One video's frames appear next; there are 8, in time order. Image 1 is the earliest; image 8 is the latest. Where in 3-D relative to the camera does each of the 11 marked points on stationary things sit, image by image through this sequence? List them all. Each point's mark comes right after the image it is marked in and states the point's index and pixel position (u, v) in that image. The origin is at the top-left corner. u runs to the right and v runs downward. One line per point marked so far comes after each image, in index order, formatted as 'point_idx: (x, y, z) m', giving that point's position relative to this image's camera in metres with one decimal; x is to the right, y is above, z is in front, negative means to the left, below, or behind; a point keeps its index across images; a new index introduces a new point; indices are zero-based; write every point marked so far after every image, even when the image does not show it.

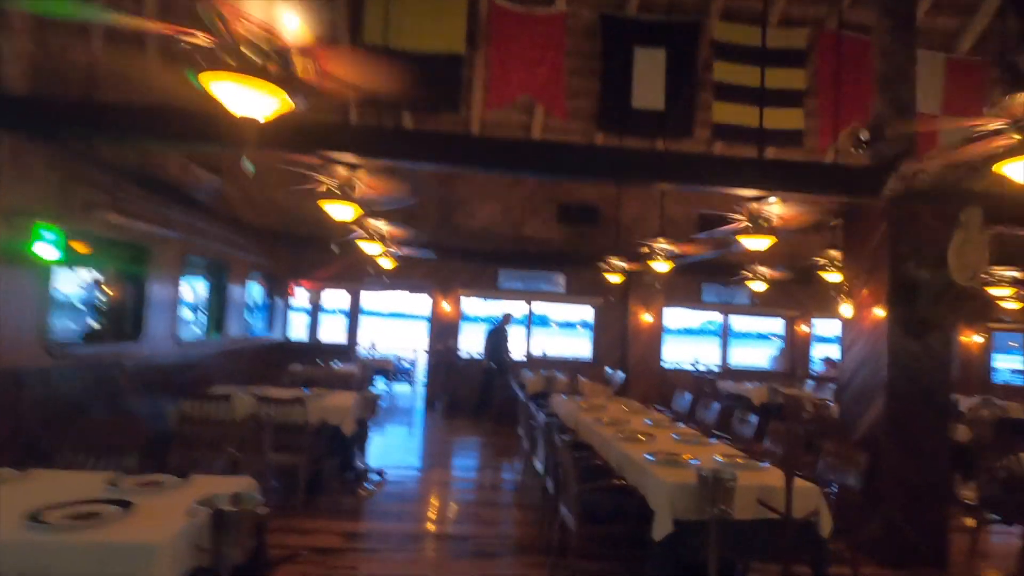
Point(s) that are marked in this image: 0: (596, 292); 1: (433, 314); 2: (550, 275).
0: (+1.5, -0.1, +9.3) m
1: (-1.3, -0.4, +9.0) m
2: (+0.7, +0.2, +9.3) m
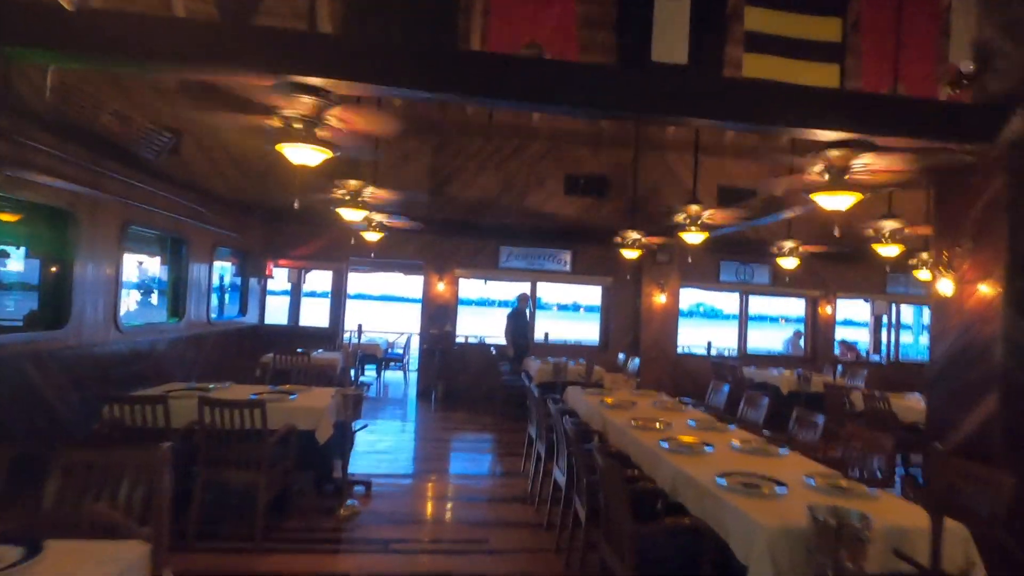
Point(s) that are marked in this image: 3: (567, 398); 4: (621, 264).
0: (+1.5, +0.3, +8.5) m
1: (-1.3, -0.1, +8.2) m
2: (+0.7, +0.6, +8.5) m
3: (+0.5, -0.9, +4.5) m
4: (+1.8, +0.4, +8.6) m
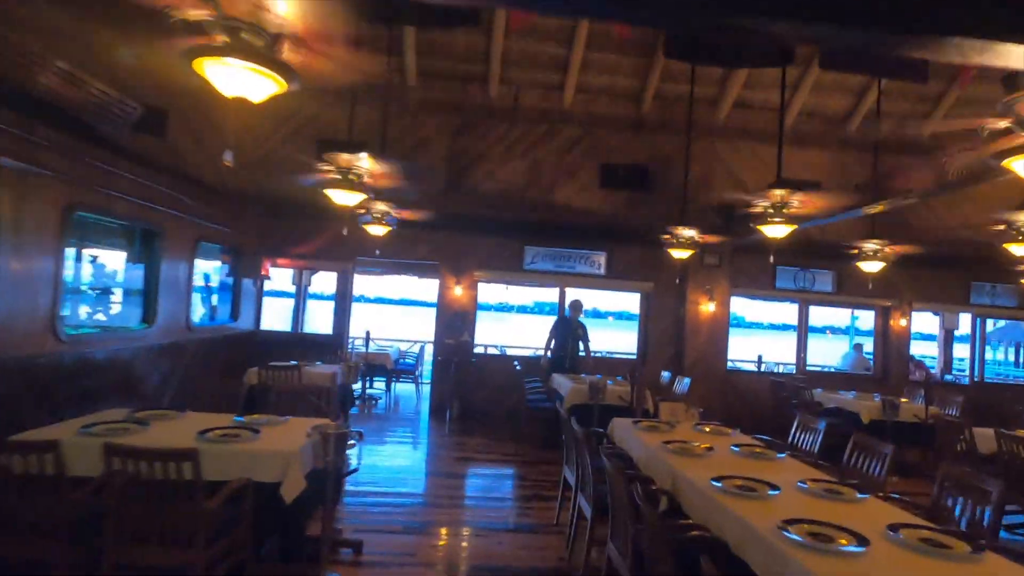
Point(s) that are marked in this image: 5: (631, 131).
0: (+1.9, +0.2, +7.6) m
1: (-1.0, -0.2, +7.3) m
2: (+1.1, +0.5, +7.6) m
3: (+0.7, -1.0, +3.6) m
4: (+2.2, +0.3, +7.6) m
5: (+1.5, +1.9, +6.6) m
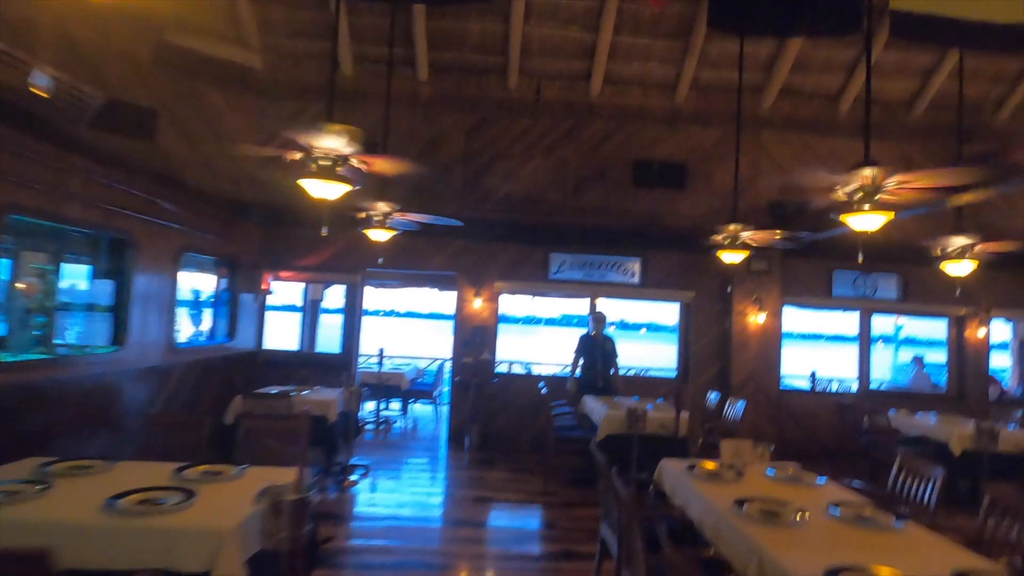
0: (+2.2, 0.0, +6.8) m
1: (-0.6, -0.3, +6.7) m
2: (+1.4, +0.4, +6.9) m
3: (+0.9, -1.0, +2.9) m
4: (+2.5, +0.2, +6.8) m
5: (+1.7, +1.8, +5.9) m
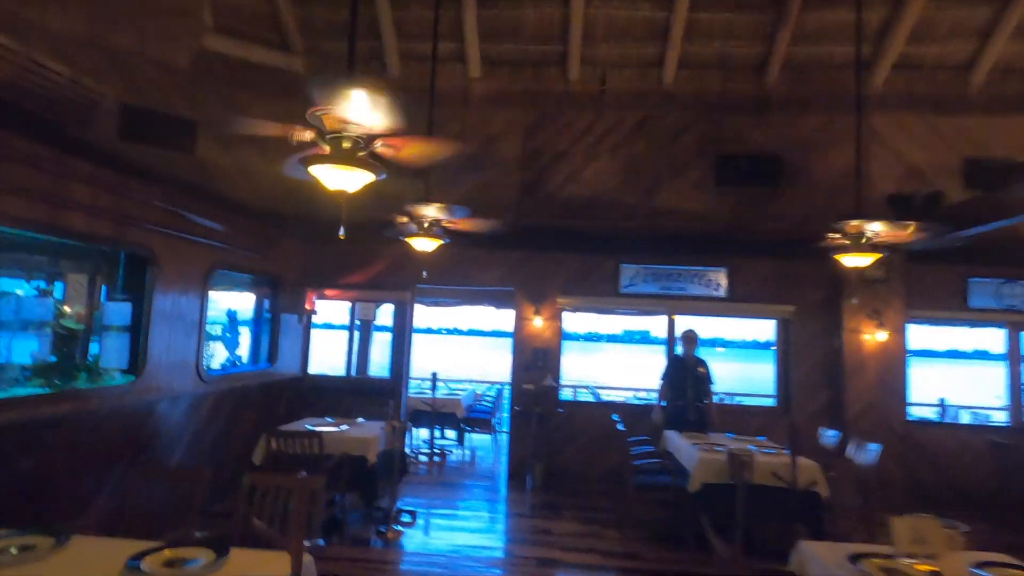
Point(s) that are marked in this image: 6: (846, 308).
0: (+2.9, -0.1, +5.8) m
1: (+0.1, -0.5, +6.1) m
2: (+2.1, +0.2, +6.0) m
3: (+1.2, -1.1, +2.1) m
4: (+3.2, 0.0, +5.8) m
5: (+2.3, +1.7, +5.1) m
6: (+3.5, -0.2, +5.6) m
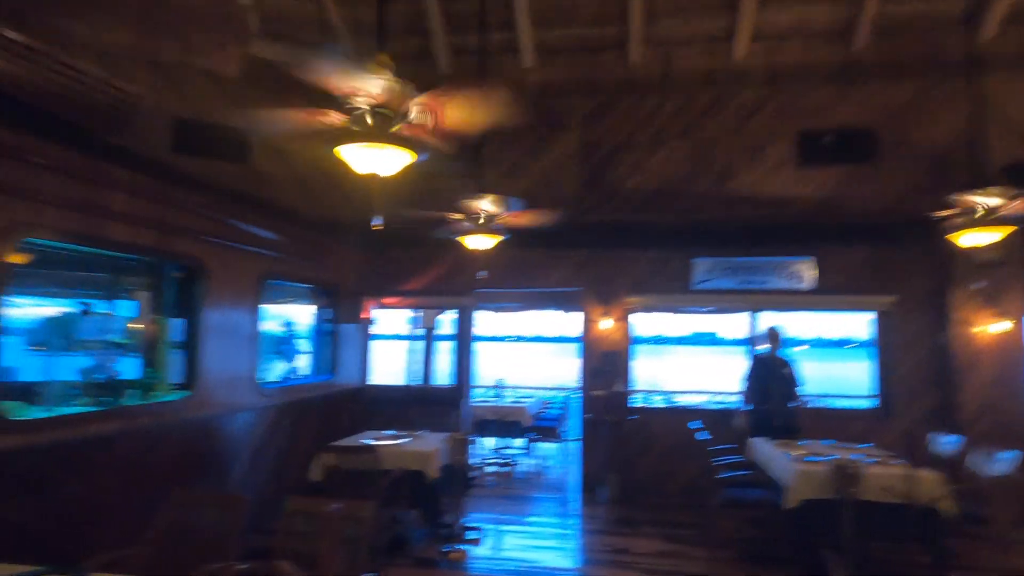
0: (+3.6, 0.0, +5.2) m
1: (+0.8, -0.5, +5.7) m
2: (+2.8, +0.3, +5.5) m
3: (+1.5, -1.0, +1.7) m
4: (+3.8, +0.1, +5.2) m
5: (+2.8, +1.8, +4.5) m
6: (+4.1, 0.0, +4.9) m
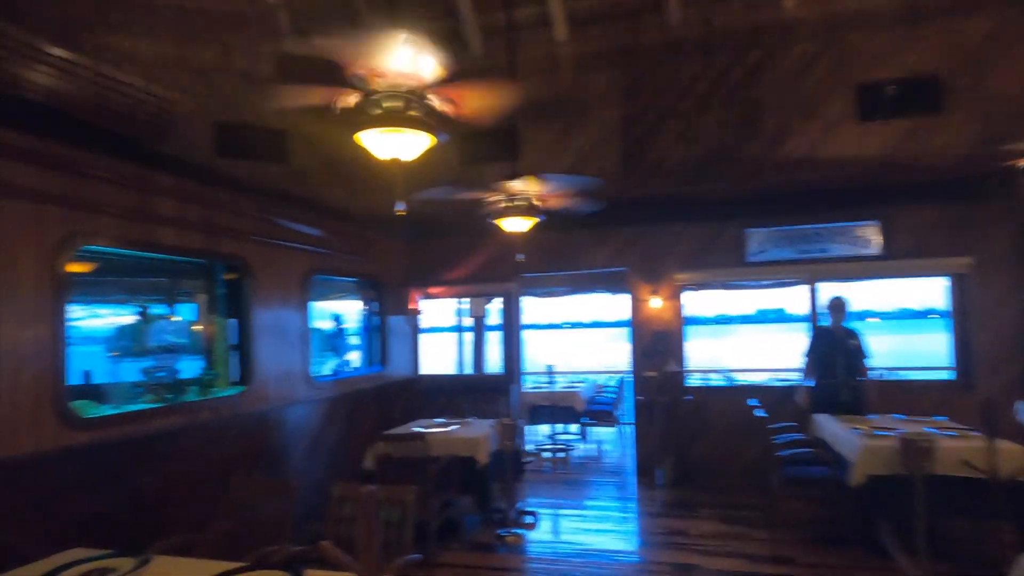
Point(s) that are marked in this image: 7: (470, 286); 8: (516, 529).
0: (+4.0, +0.3, +4.9) m
1: (+1.3, -0.3, +5.6) m
2: (+3.2, +0.6, +5.2) m
3: (+1.7, -0.9, +1.5) m
4: (+4.2, +0.5, +4.8) m
5: (+3.1, +2.1, +4.1) m
6: (+4.5, +0.3, +4.5) m
7: (-0.5, 0.0, +6.3) m
8: (0.0, -2.0, +4.5) m
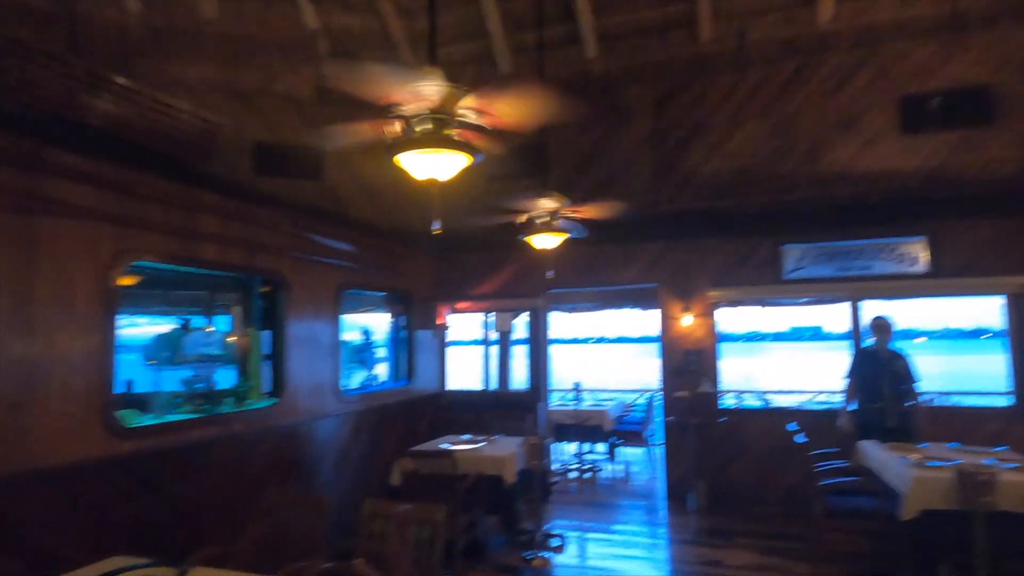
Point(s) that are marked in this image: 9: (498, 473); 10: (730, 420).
0: (+4.2, +0.2, +4.6) m
1: (+1.6, -0.5, +5.4) m
2: (+3.5, +0.4, +4.9) m
3: (+1.7, -1.0, +1.3) m
4: (+4.5, +0.3, +4.5) m
5: (+3.3, +1.9, +4.0) m
6: (+4.7, +0.2, +4.2) m
7: (-0.2, -0.2, +6.3) m
8: (+0.2, -2.2, +4.4) m
9: (-0.1, -1.5, +4.3) m
10: (+2.1, -1.3, +5.2) m
